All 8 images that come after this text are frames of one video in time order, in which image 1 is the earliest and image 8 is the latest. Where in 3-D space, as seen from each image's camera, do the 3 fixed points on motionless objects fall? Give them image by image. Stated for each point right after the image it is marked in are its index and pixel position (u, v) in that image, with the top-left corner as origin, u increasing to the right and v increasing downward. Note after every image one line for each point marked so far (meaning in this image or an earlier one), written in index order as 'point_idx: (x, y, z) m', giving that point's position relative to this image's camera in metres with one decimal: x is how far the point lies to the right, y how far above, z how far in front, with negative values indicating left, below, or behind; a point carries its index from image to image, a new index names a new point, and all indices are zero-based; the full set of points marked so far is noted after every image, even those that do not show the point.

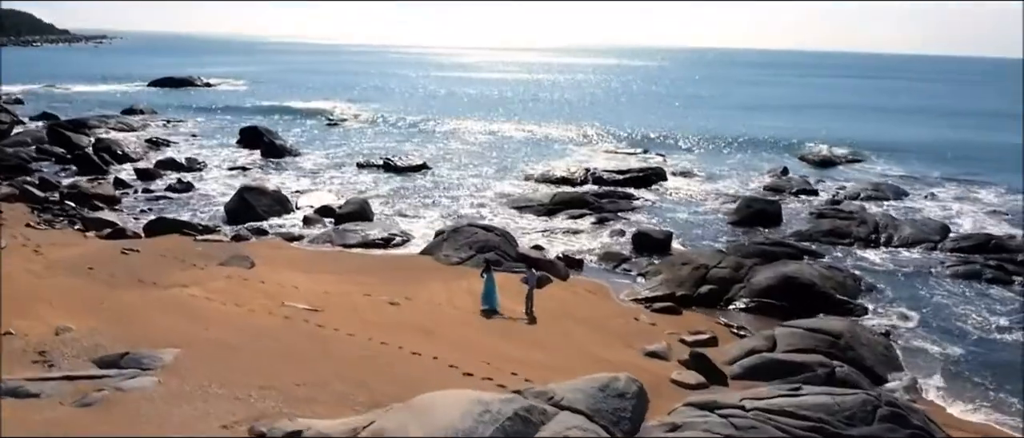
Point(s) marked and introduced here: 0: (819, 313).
0: (+6.0, -1.8, +15.4) m
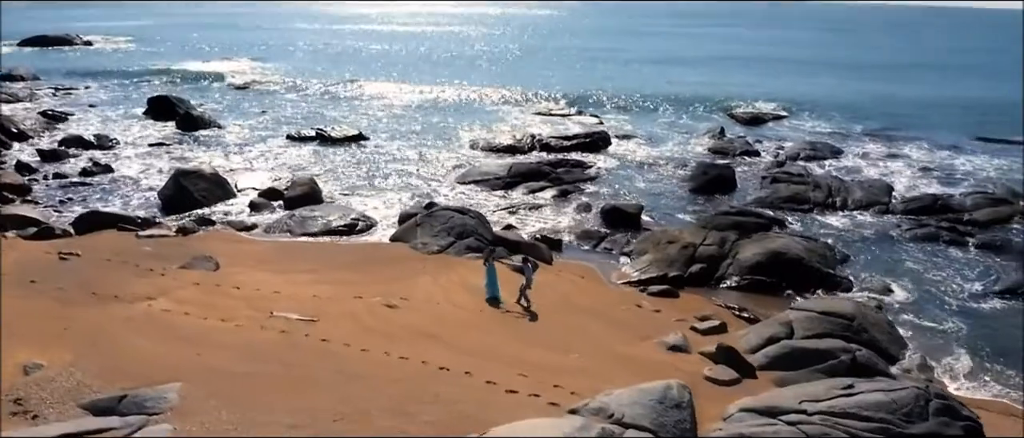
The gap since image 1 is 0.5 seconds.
0: (+5.9, -1.4, +15.6) m
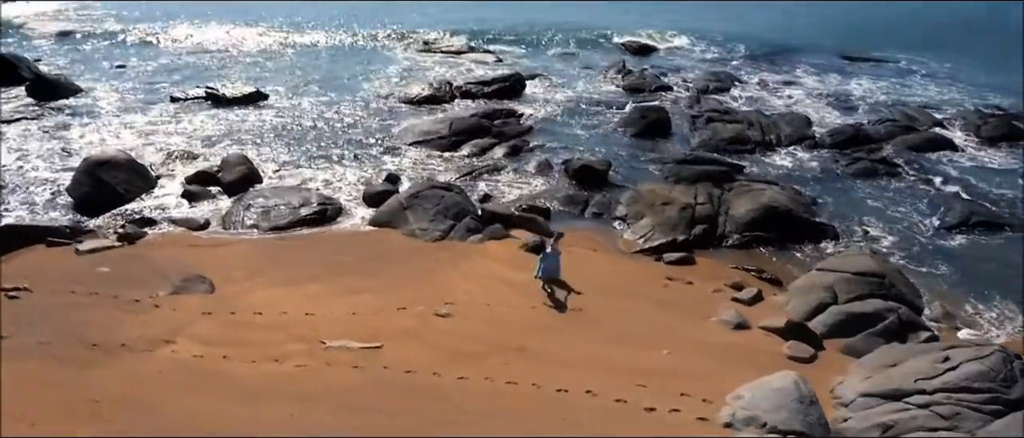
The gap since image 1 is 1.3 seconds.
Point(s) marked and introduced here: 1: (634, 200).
0: (+6.0, -0.4, +16.2) m
1: (+2.6, +0.4, +17.2) m
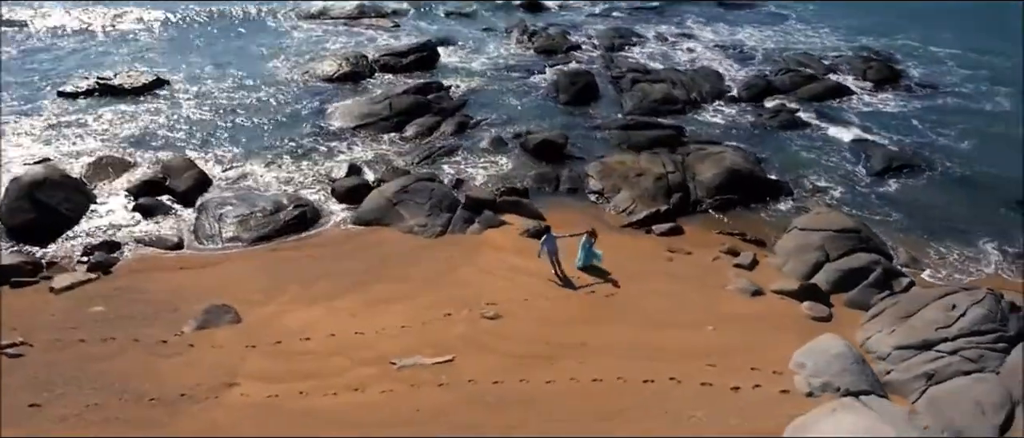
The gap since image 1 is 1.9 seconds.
0: (+5.6, +0.5, +17.6) m
1: (+2.1, +1.0, +17.8) m
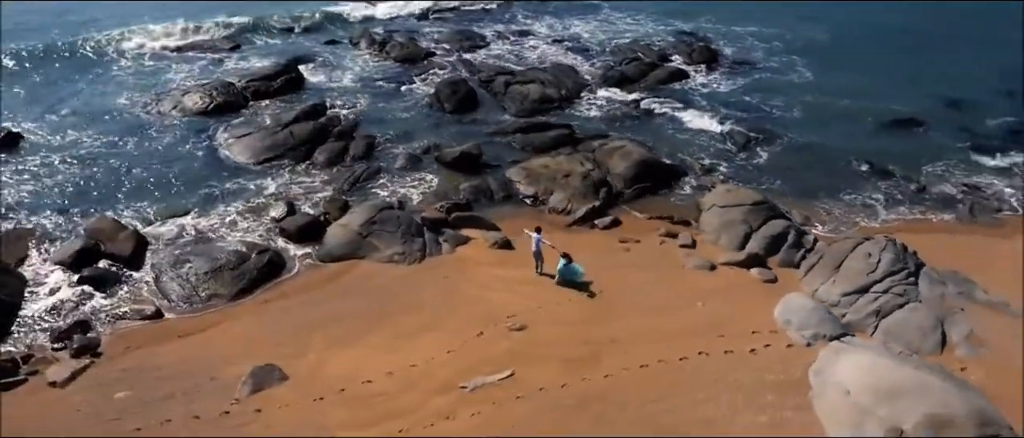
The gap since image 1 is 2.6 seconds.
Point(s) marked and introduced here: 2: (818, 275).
0: (+4.0, +1.0, +20.1) m
1: (+0.5, +1.0, +19.3) m
2: (+5.9, -1.1, +15.1) m
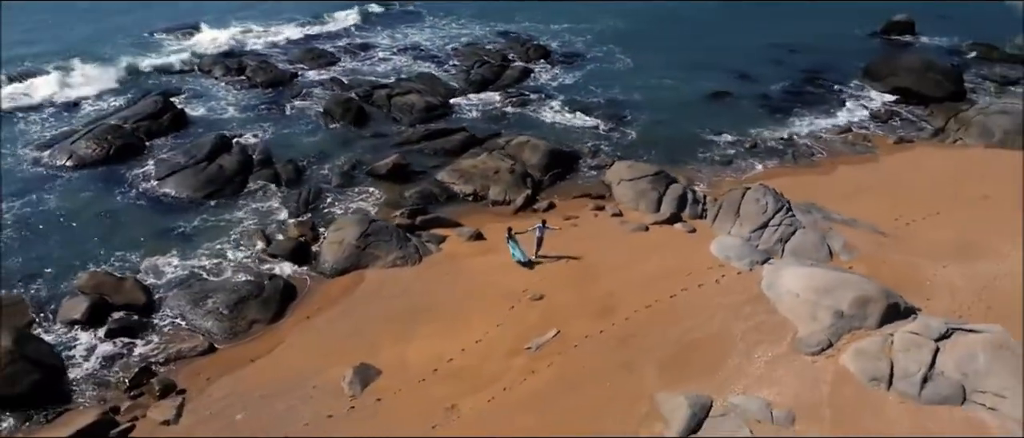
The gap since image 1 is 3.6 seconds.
0: (+1.8, +1.6, +23.9) m
1: (-1.3, +1.2, +22.2) m
2: (+5.3, 0.0, +19.8) m
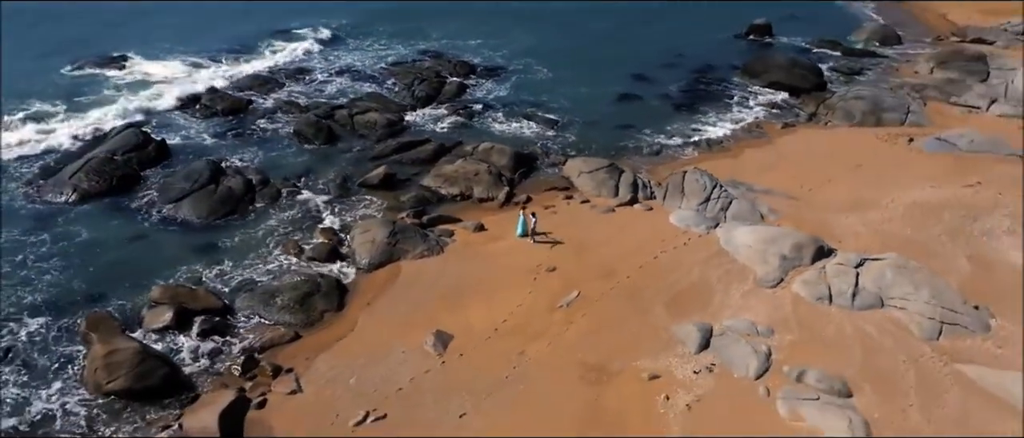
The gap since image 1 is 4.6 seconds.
0: (+0.7, +1.9, +28.0) m
1: (-2.0, +1.2, +25.7) m
2: (+5.0, +0.7, +24.5) m
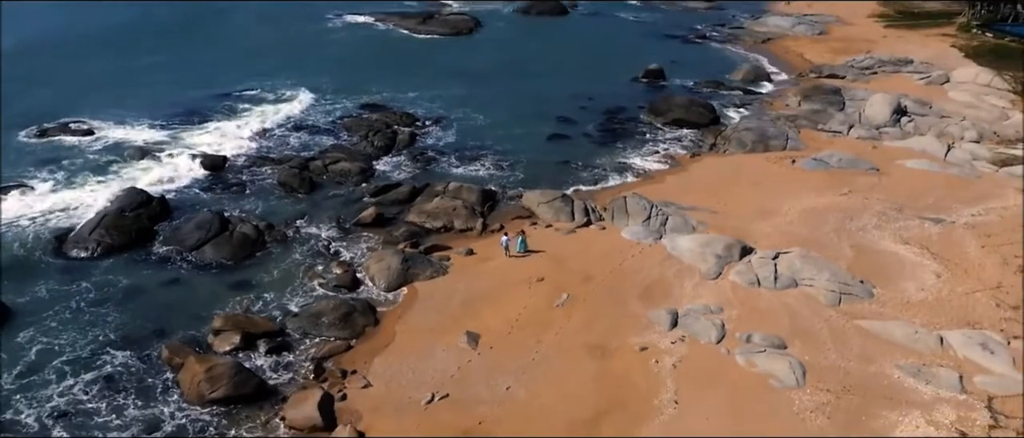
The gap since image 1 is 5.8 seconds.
0: (-0.7, +0.9, +32.9) m
1: (-3.0, +0.1, +30.2) m
2: (+4.2, 0.0, +30.0) m
